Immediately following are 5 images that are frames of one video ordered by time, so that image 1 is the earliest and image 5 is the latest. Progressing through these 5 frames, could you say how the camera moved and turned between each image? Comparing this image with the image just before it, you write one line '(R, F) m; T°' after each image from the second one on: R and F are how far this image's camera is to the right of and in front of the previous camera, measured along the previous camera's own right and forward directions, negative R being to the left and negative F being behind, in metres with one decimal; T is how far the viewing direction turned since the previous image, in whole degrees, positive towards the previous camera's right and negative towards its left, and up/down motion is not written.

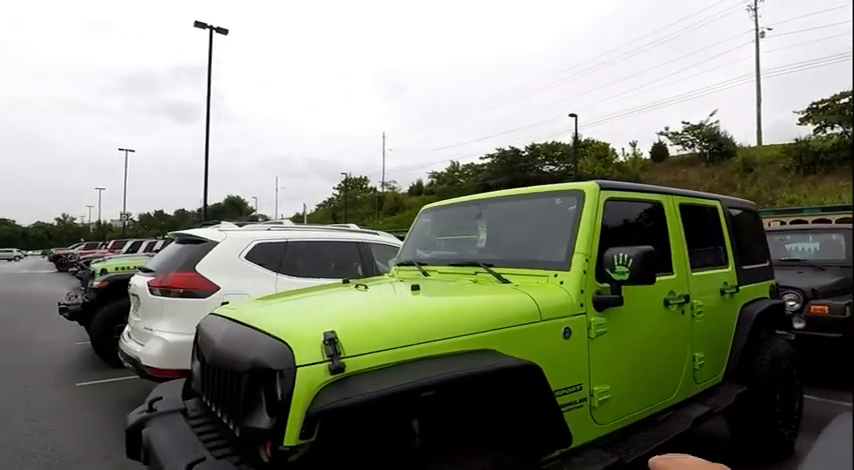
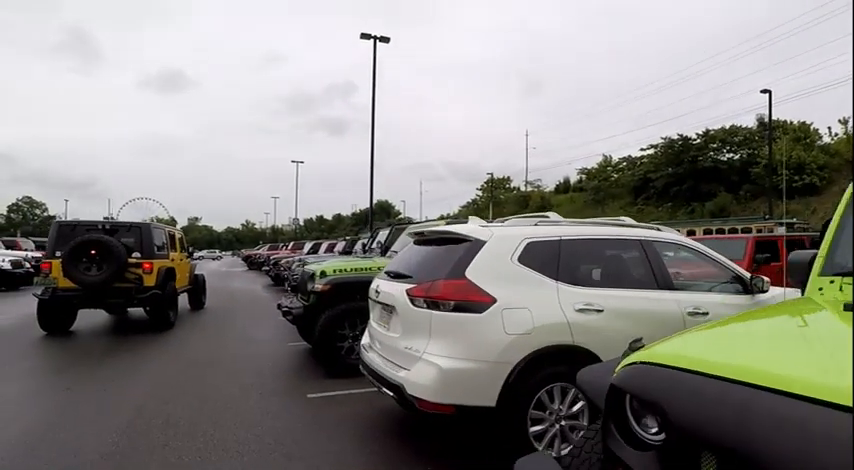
(-1.3, +1.1) m; -15°
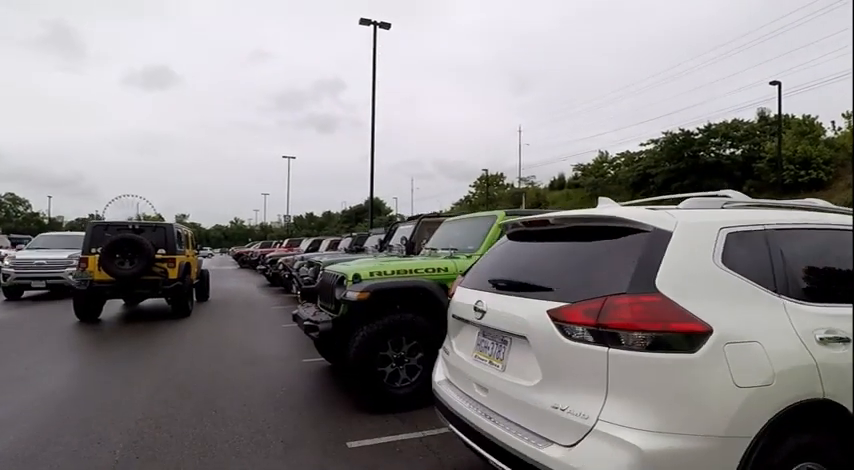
(-0.7, +1.5) m; +1°
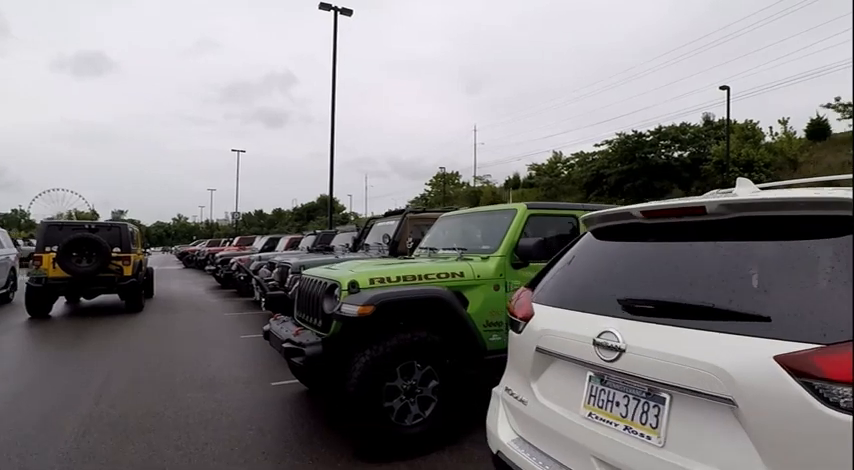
(-0.5, +1.1) m; +5°
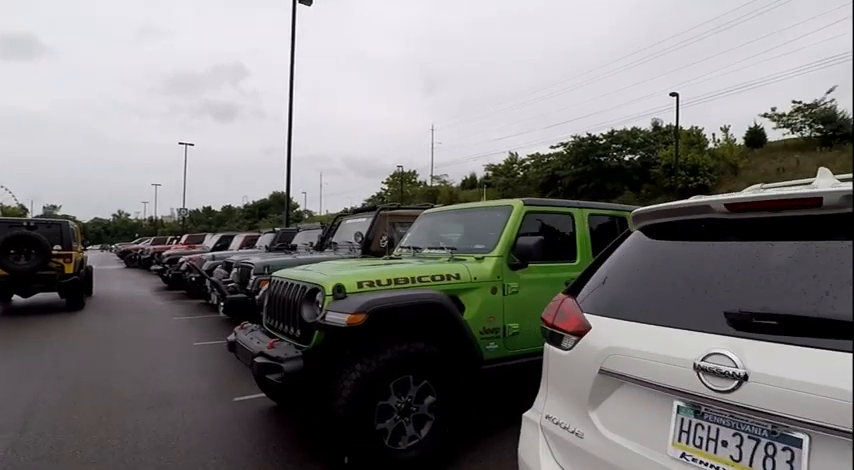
(-0.3, +0.5) m; +5°
